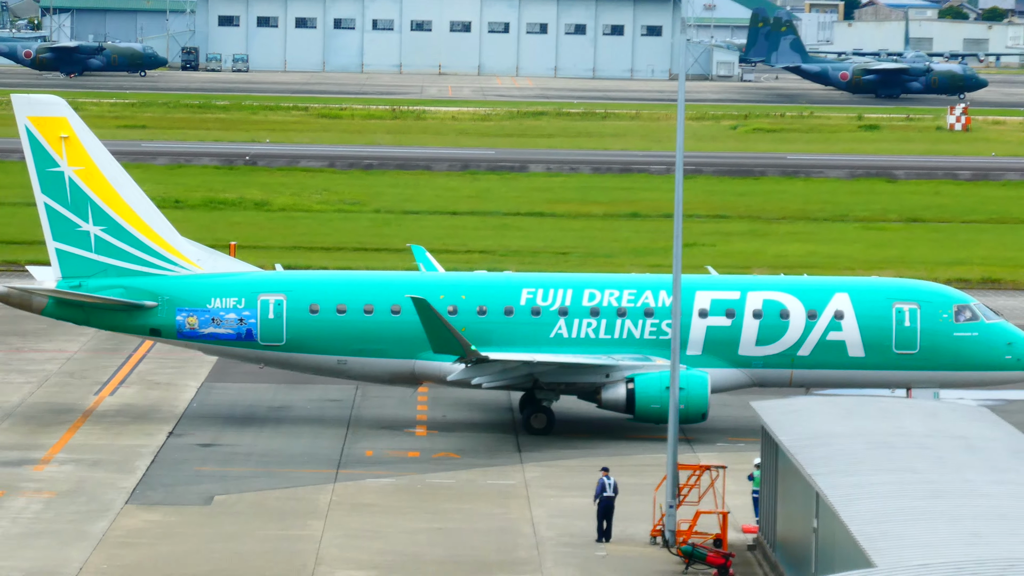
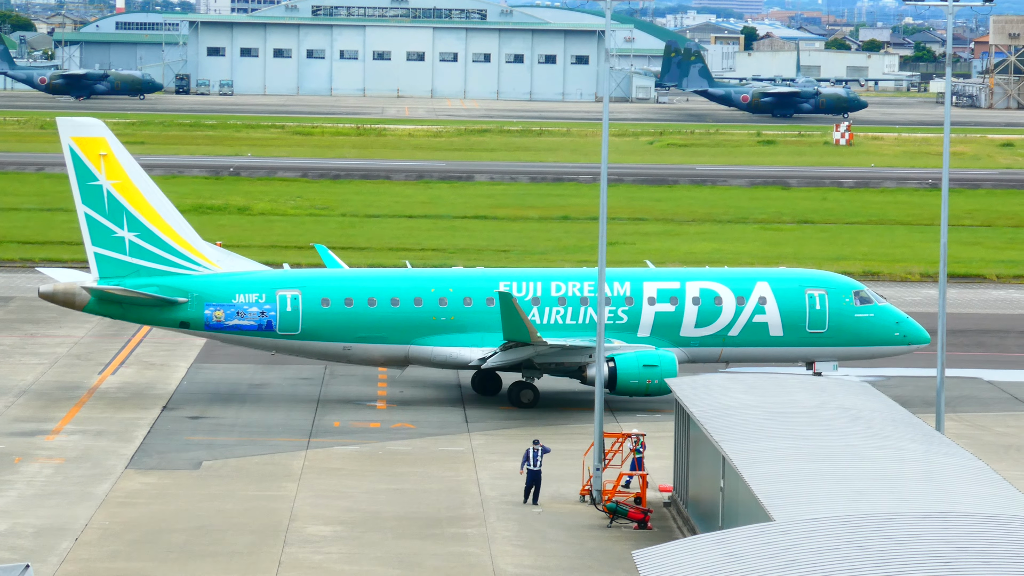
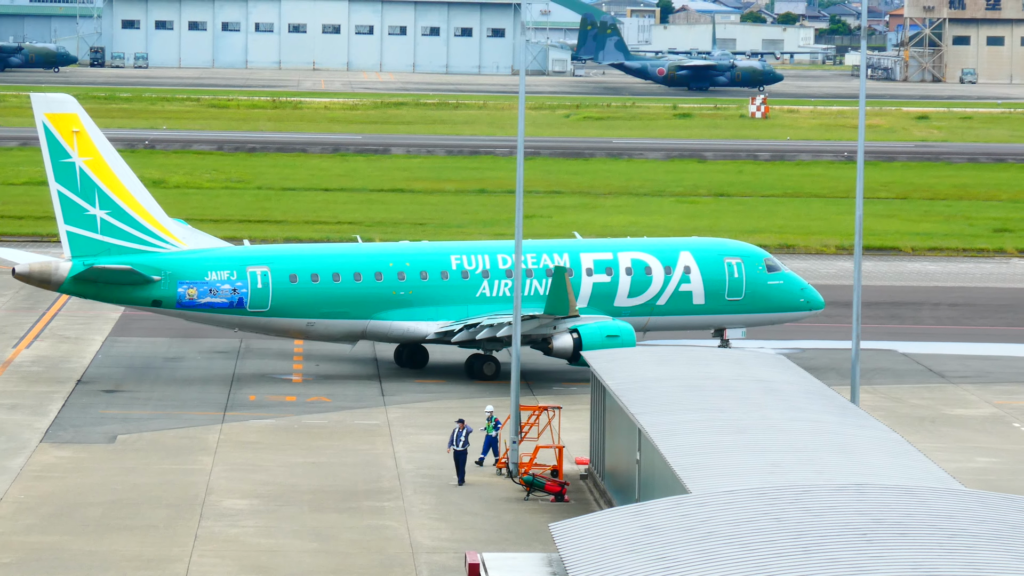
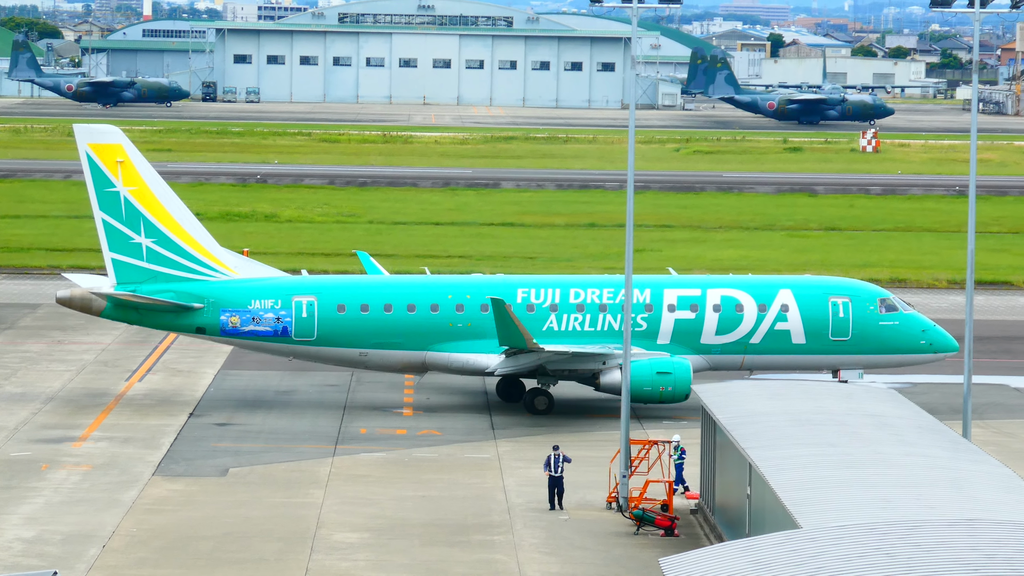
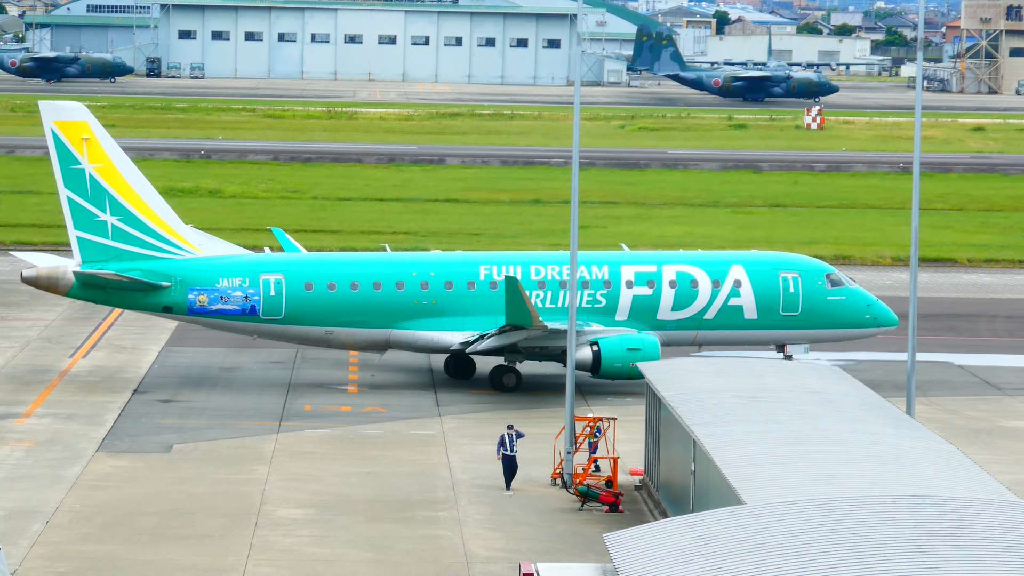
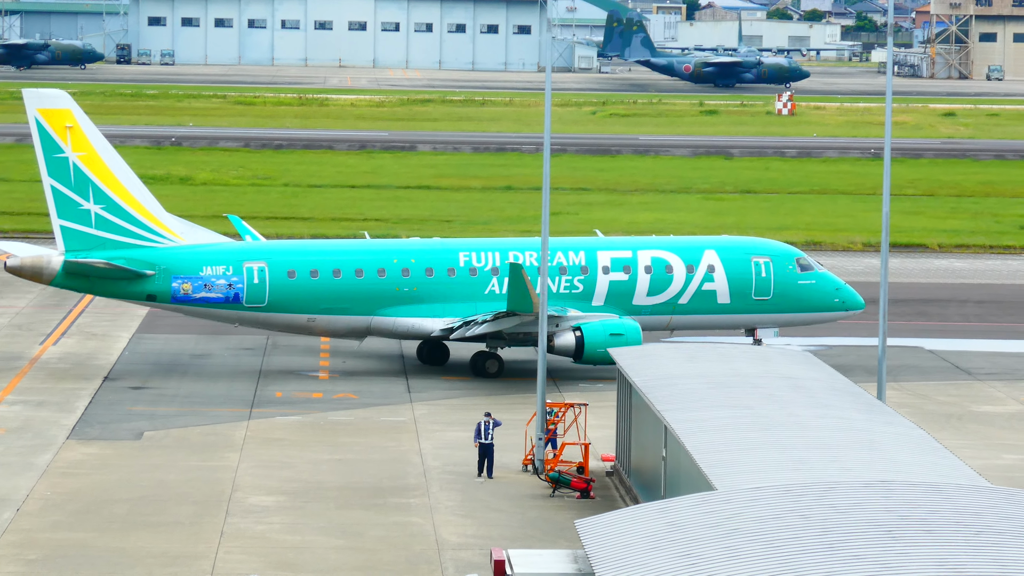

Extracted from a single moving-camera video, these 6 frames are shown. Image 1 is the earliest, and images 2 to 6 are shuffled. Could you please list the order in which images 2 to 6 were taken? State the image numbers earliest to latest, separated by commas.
4, 2, 5, 6, 3
